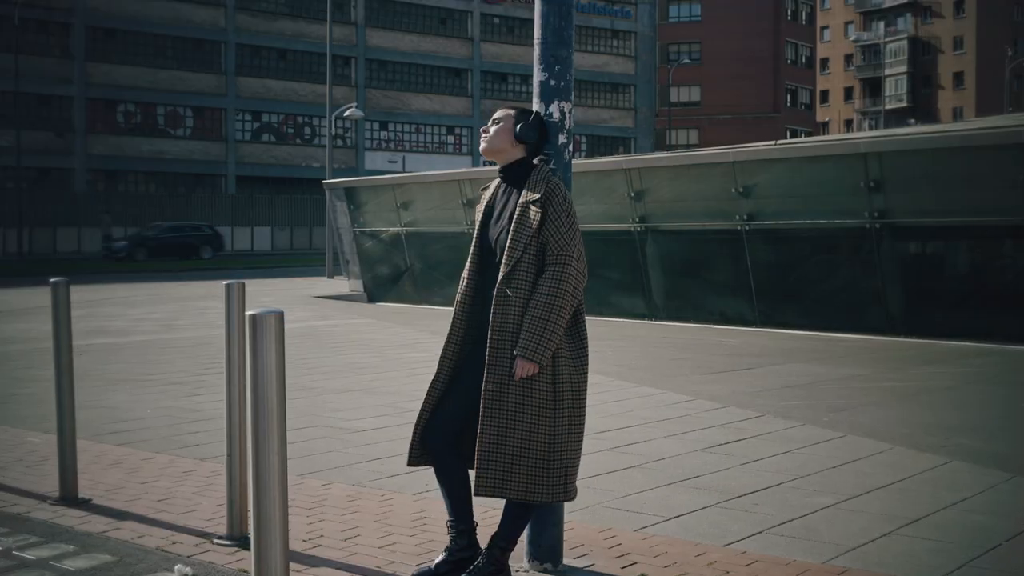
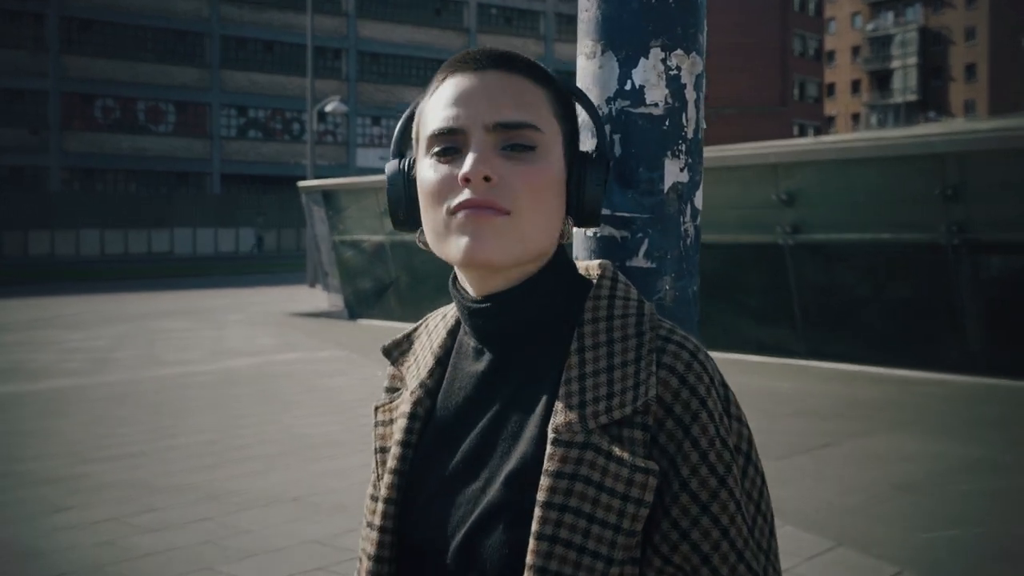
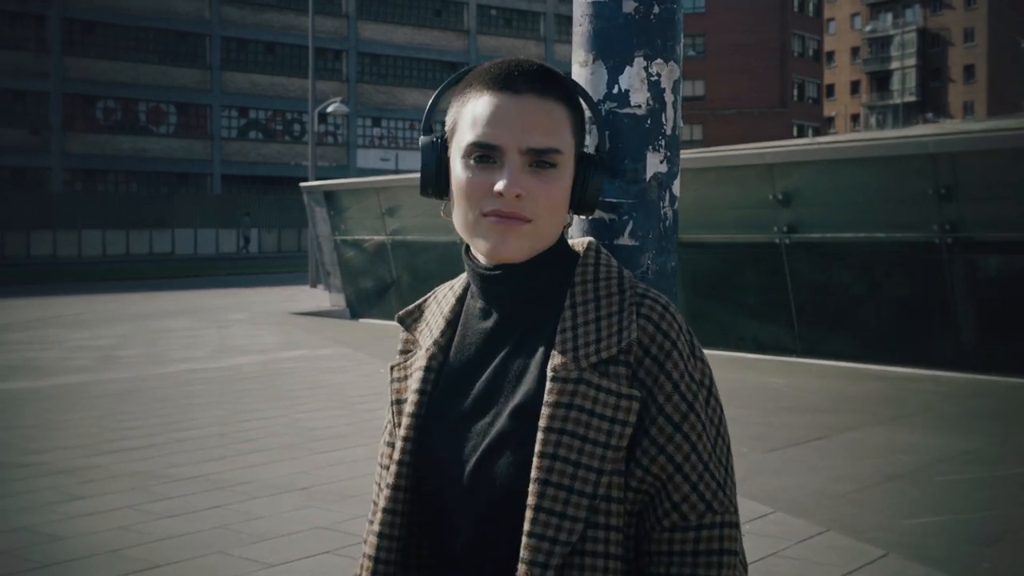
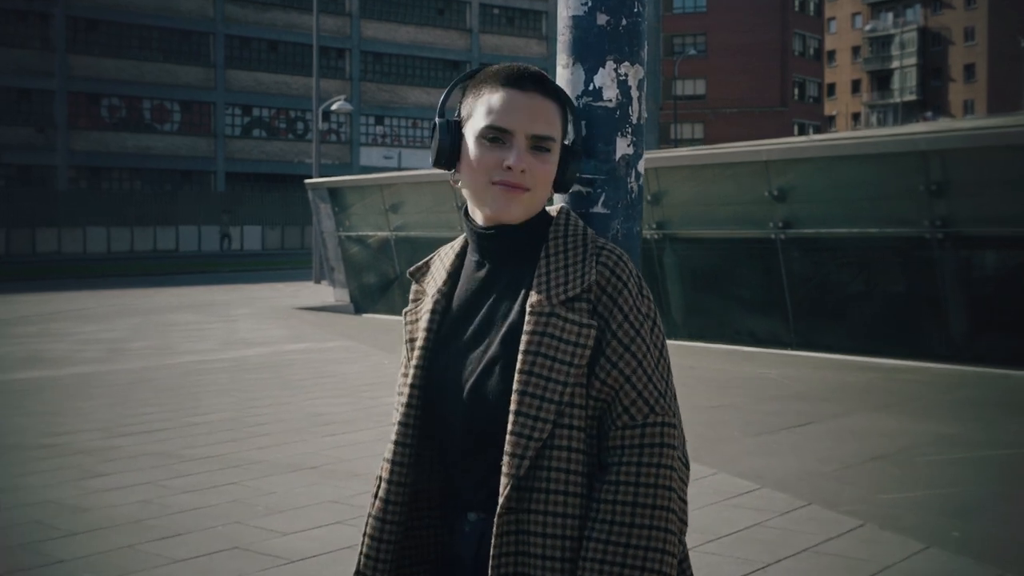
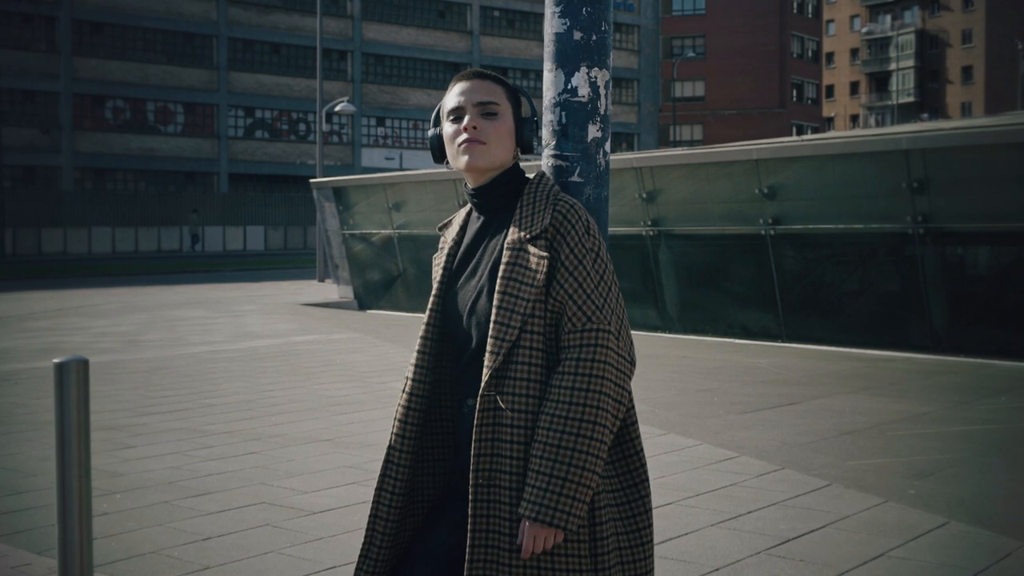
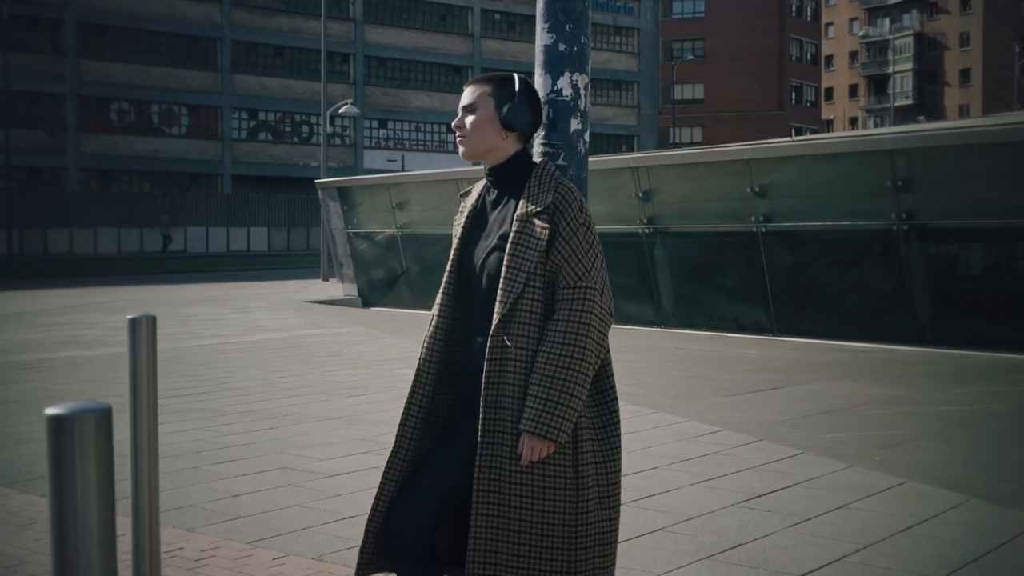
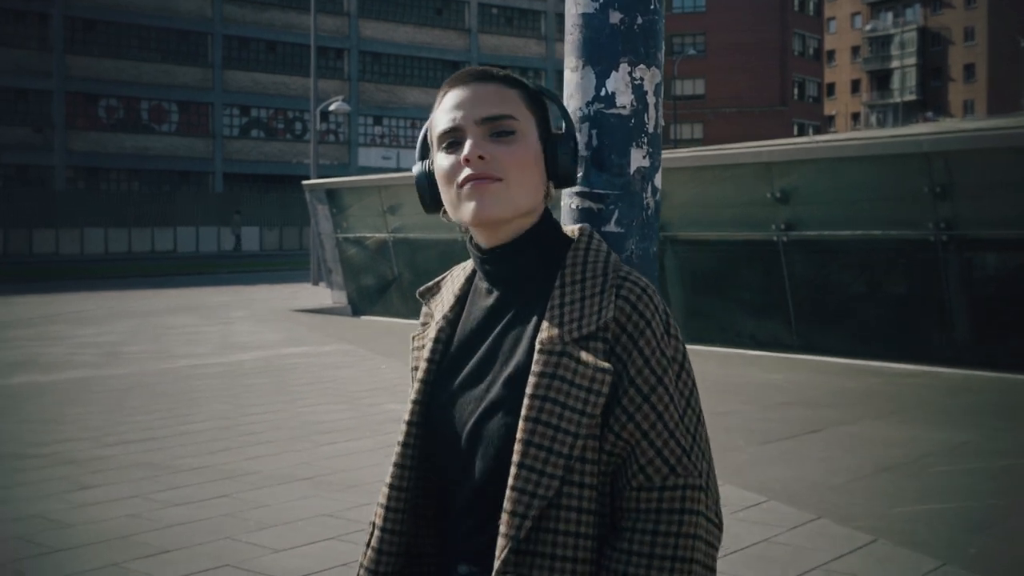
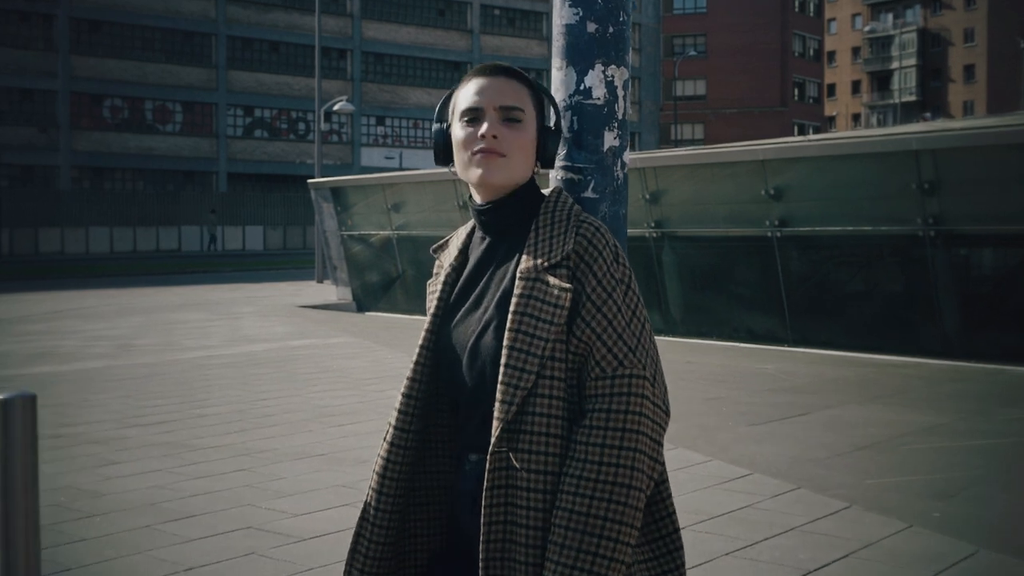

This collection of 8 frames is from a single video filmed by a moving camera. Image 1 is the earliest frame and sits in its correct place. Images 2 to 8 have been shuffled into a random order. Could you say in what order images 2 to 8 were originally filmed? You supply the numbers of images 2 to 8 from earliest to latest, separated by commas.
6, 5, 8, 4, 7, 3, 2
